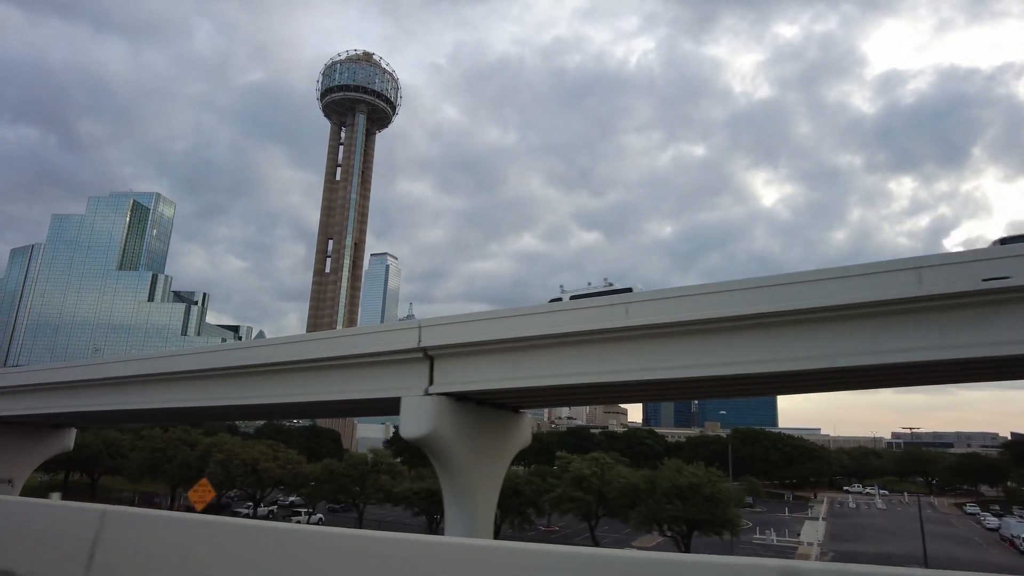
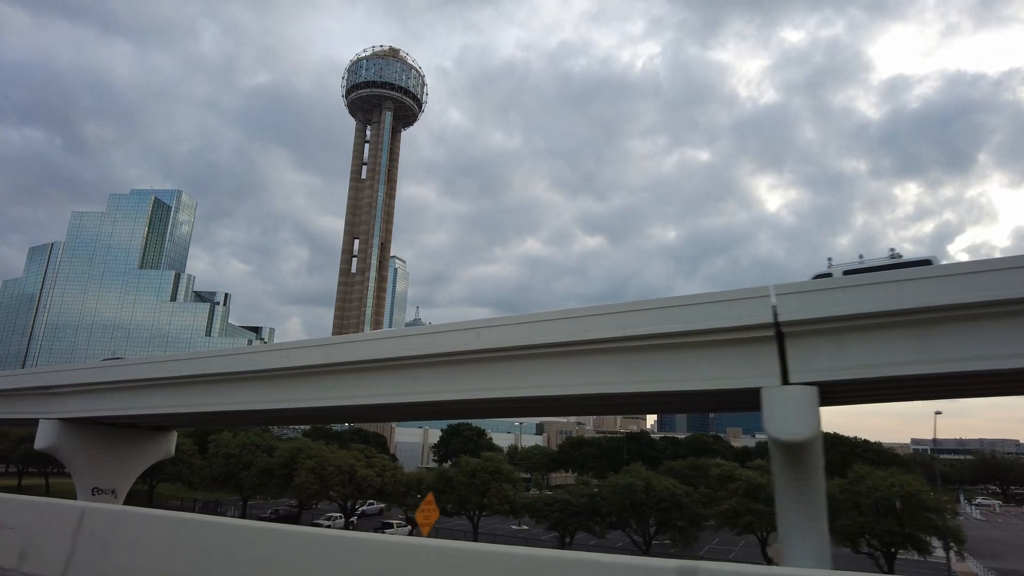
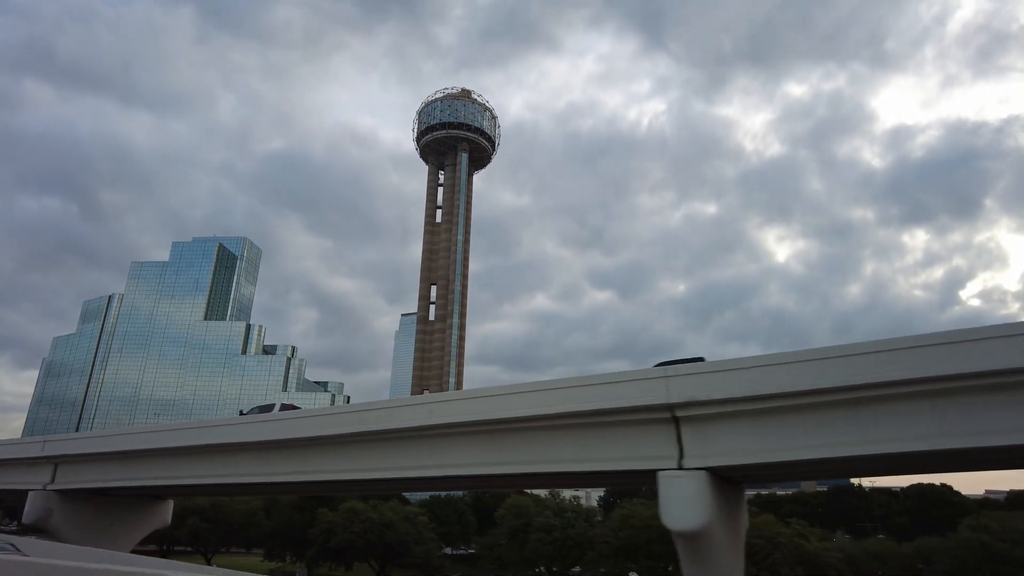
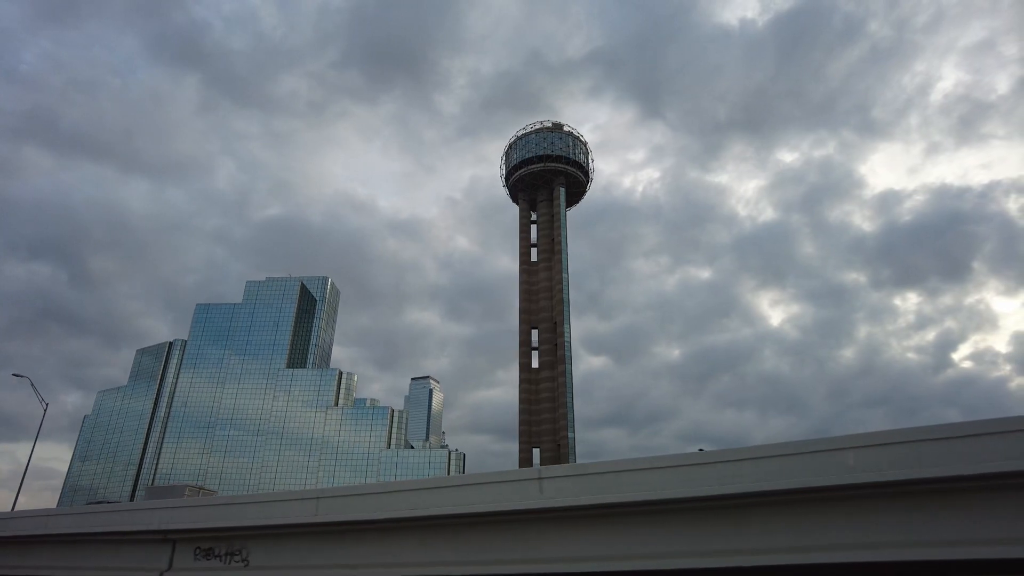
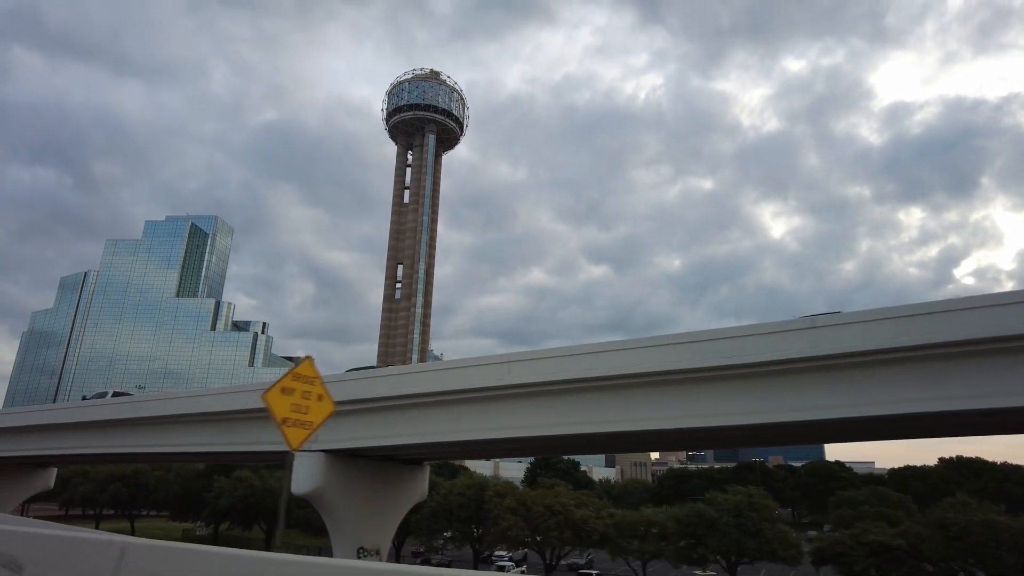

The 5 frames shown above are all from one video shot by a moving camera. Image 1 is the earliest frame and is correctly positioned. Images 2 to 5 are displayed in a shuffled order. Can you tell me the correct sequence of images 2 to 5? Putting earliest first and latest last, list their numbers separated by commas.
2, 5, 3, 4
